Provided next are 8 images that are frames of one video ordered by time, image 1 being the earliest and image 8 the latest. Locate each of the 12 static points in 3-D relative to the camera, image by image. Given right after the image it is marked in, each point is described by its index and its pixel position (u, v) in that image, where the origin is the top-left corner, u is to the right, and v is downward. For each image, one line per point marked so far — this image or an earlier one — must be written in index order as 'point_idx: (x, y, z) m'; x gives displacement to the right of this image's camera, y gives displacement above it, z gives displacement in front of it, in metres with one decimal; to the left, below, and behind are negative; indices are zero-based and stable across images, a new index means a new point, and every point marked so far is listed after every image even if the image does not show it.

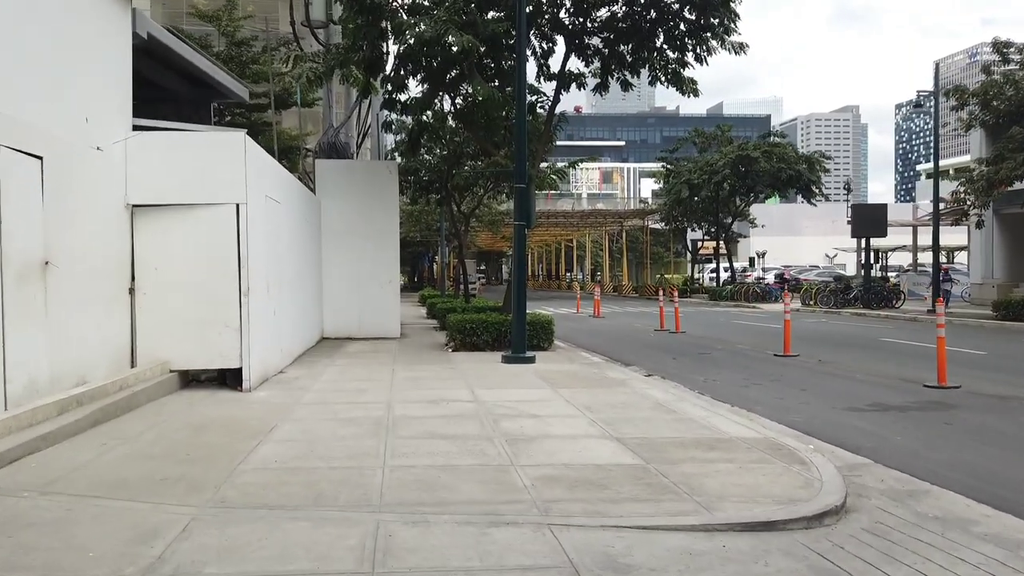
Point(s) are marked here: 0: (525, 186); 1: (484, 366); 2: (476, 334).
0: (+0.2, +1.9, +13.7) m
1: (-0.5, -1.3, +13.0) m
2: (-0.8, -1.0, +15.6) m
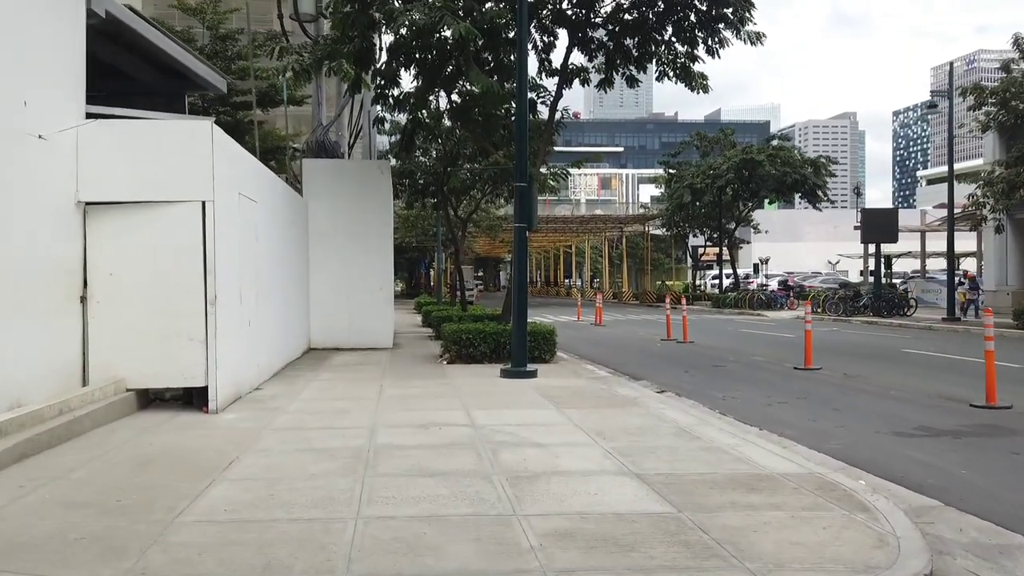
0: (+0.2, +1.7, +12.6) m
1: (-0.5, -1.5, +11.9) m
2: (-0.8, -1.1, +14.5) m
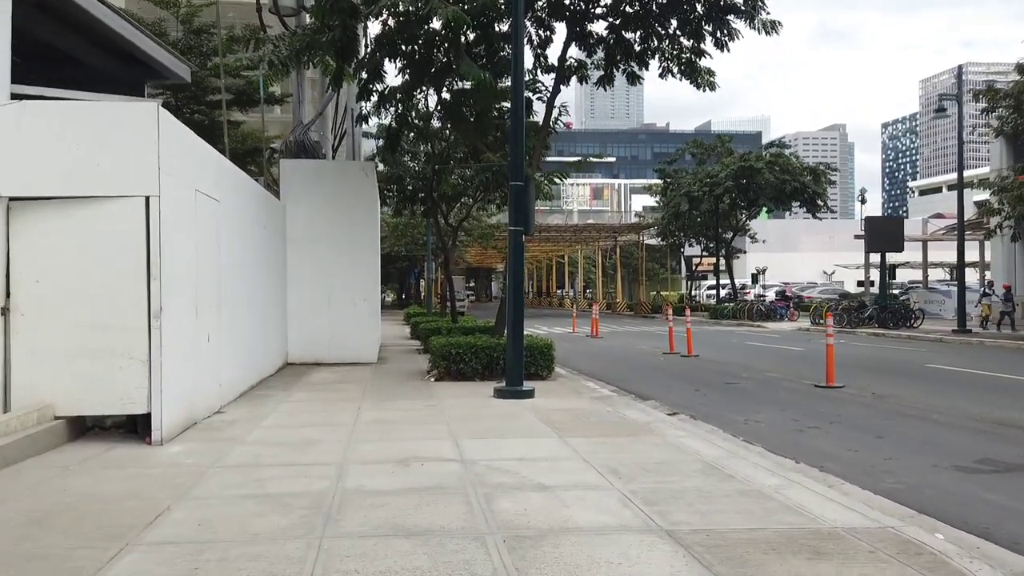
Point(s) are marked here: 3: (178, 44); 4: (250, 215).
0: (+0.2, +1.6, +11.4) m
1: (-0.6, -1.6, +10.7) m
2: (-0.9, -1.3, +13.2) m
3: (-8.3, +6.0, +18.6) m
4: (-4.2, +1.2, +11.9) m
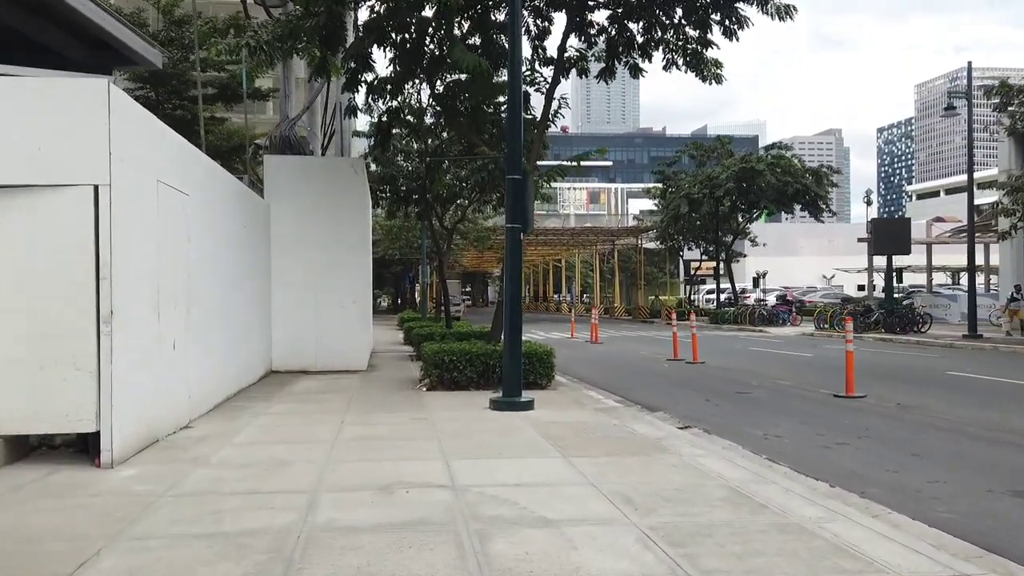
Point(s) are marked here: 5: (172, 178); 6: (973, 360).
0: (+0.1, +1.5, +10.6) m
1: (-0.6, -1.6, +9.8) m
2: (-0.9, -1.3, +12.4) m
3: (-8.3, +6.0, +17.8) m
4: (-4.2, +1.1, +11.0) m
5: (-3.8, +1.2, +8.3) m
6: (+11.3, -1.8, +18.5) m
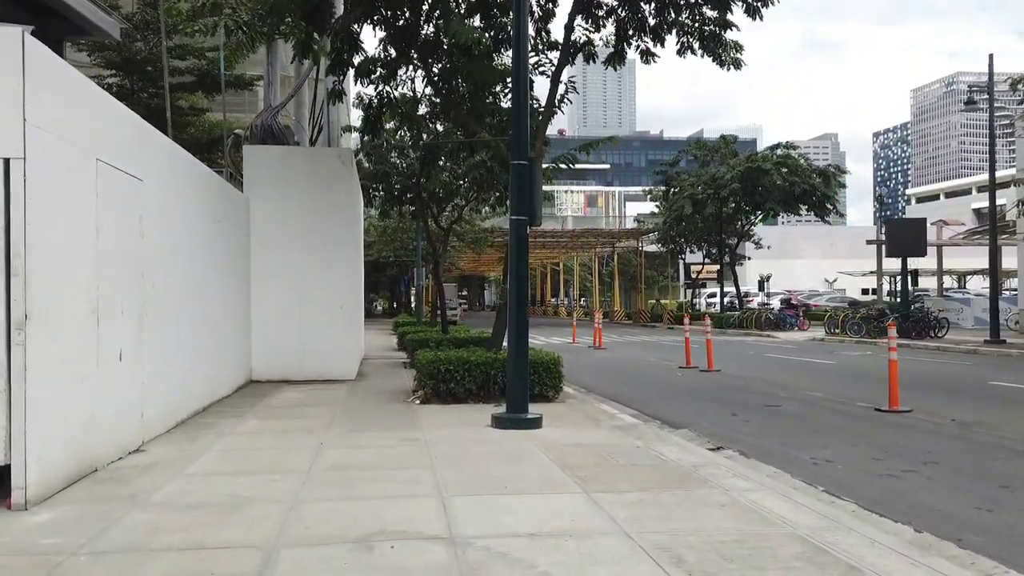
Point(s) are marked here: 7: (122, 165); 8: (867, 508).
0: (+0.2, +1.5, +9.3) m
1: (-0.5, -1.7, +8.6) m
2: (-0.9, -1.4, +11.1) m
3: (-8.3, +5.9, +16.5) m
4: (-4.2, +1.1, +9.8) m
5: (-3.7, +1.2, +7.1) m
6: (+11.4, -1.8, +17.3) m
7: (-3.7, +1.2, +7.3) m
8: (+2.8, -1.7, +5.9) m
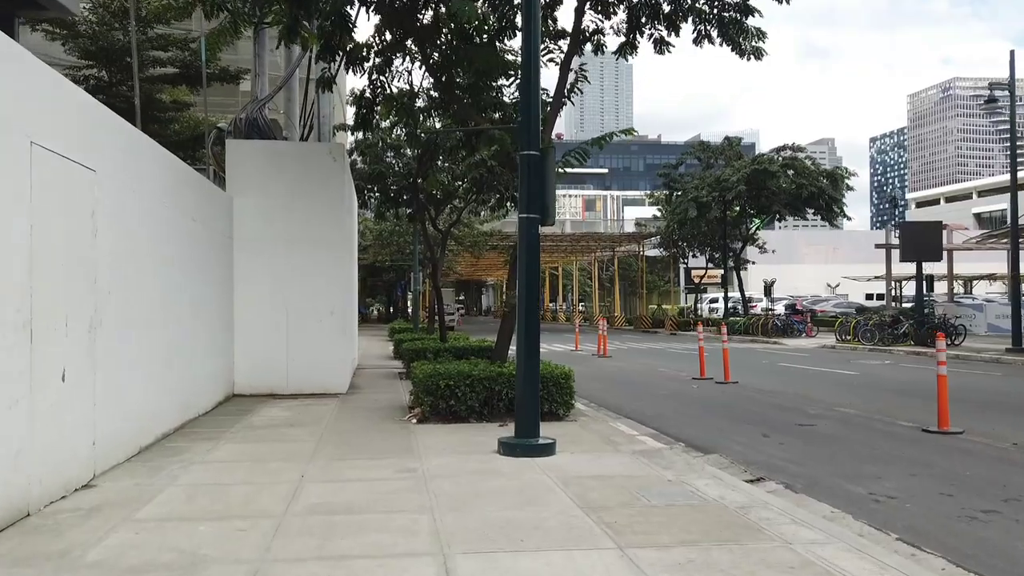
0: (+0.3, +1.5, +8.3) m
1: (-0.4, -1.7, +7.5) m
2: (-0.8, -1.5, +10.0) m
3: (-8.2, +5.8, +15.5) m
4: (-4.1, +1.0, +8.7) m
5: (-3.6, +1.2, +6.0) m
6: (+11.4, -2.0, +16.3) m
7: (-3.6, +1.1, +6.2) m
8: (+2.9, -1.8, +4.9) m
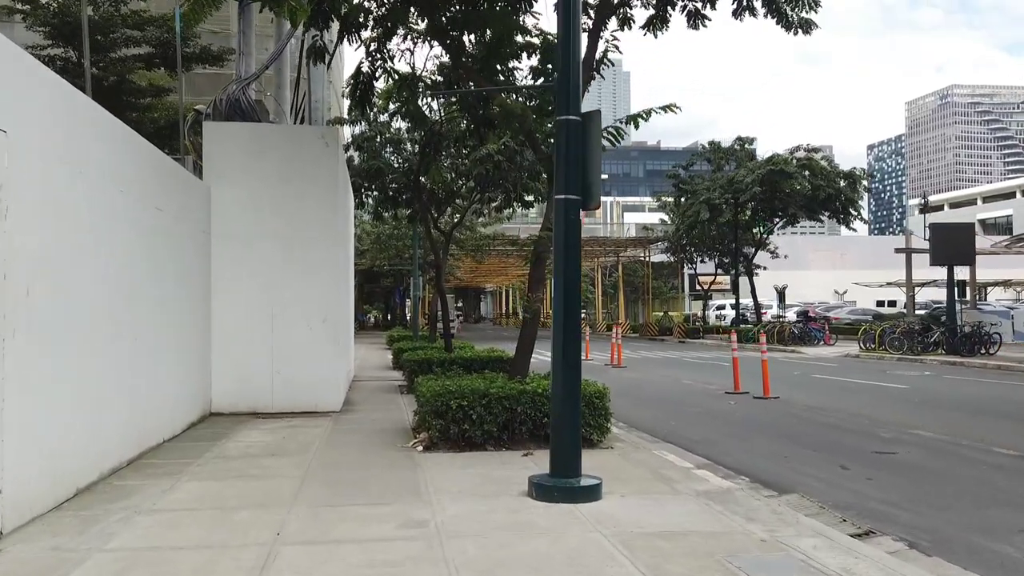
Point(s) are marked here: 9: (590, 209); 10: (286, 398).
0: (+0.6, +1.5, +6.7) m
1: (-0.2, -1.7, +5.8) m
2: (-0.5, -1.5, +8.4) m
3: (-8.0, +5.7, +13.9) m
4: (-3.8, +1.0, +7.1) m
5: (-3.3, +1.2, +4.4) m
6: (+11.7, -2.1, +14.7) m
7: (-3.3, +1.1, +4.6) m
8: (+3.2, -1.7, +3.2) m
9: (+0.7, +0.7, +6.6) m
10: (-3.5, -1.7, +11.6) m
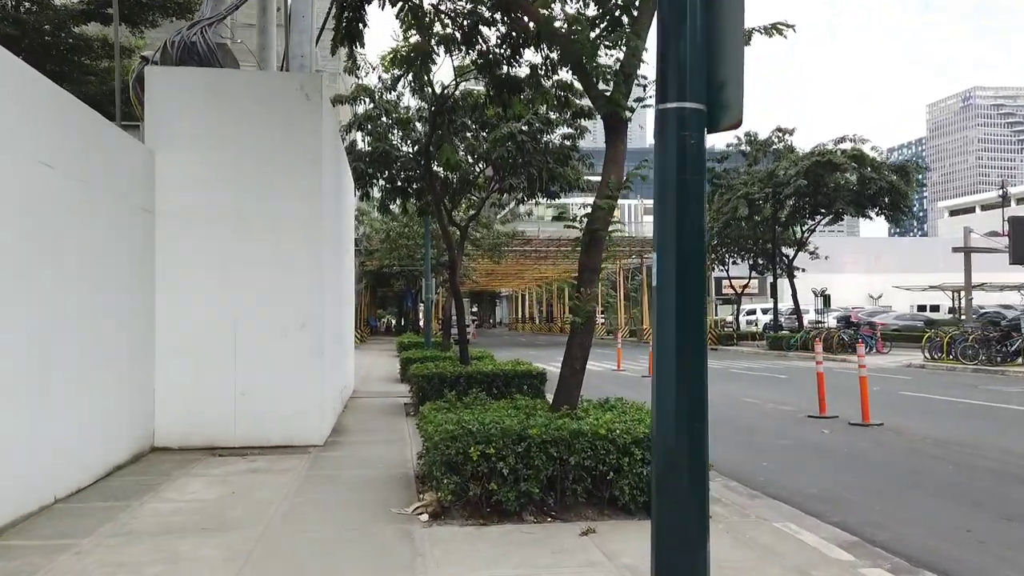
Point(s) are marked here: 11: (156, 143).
0: (+0.9, +1.5, +3.9) m
1: (+0.2, -1.6, +3.1) m
2: (-0.1, -1.4, +5.6) m
3: (-7.5, +5.8, +11.3) m
4: (-3.4, +1.1, +4.4) m
5: (-3.0, +1.3, +1.7) m
6: (+12.2, -2.0, +11.7) m
7: (-3.0, +1.2, +1.9) m
8: (+3.5, -1.6, +0.4) m
9: (+1.0, +0.8, +3.8) m
10: (-3.0, -1.6, +8.9) m
11: (-4.1, +1.7, +8.6) m
